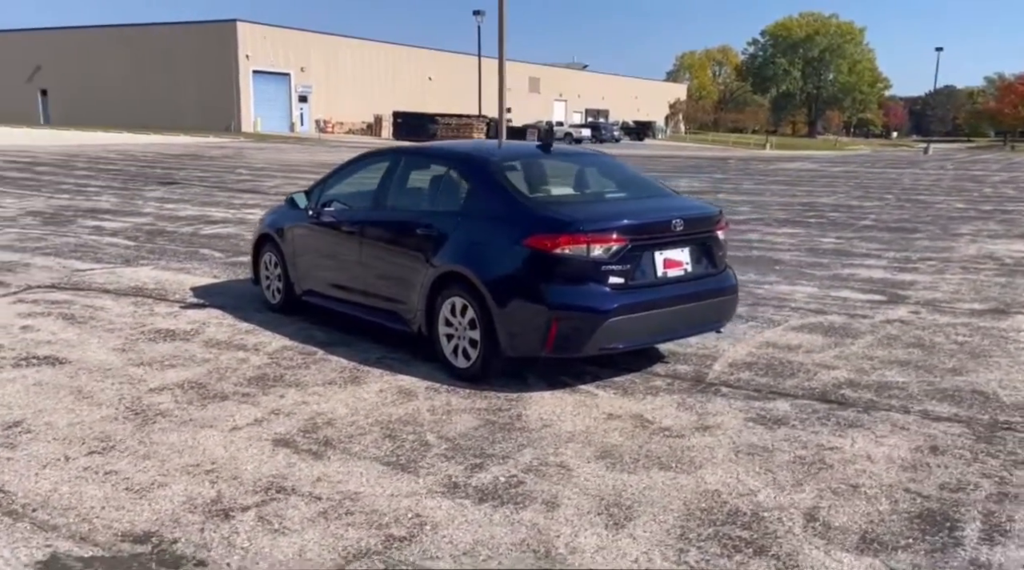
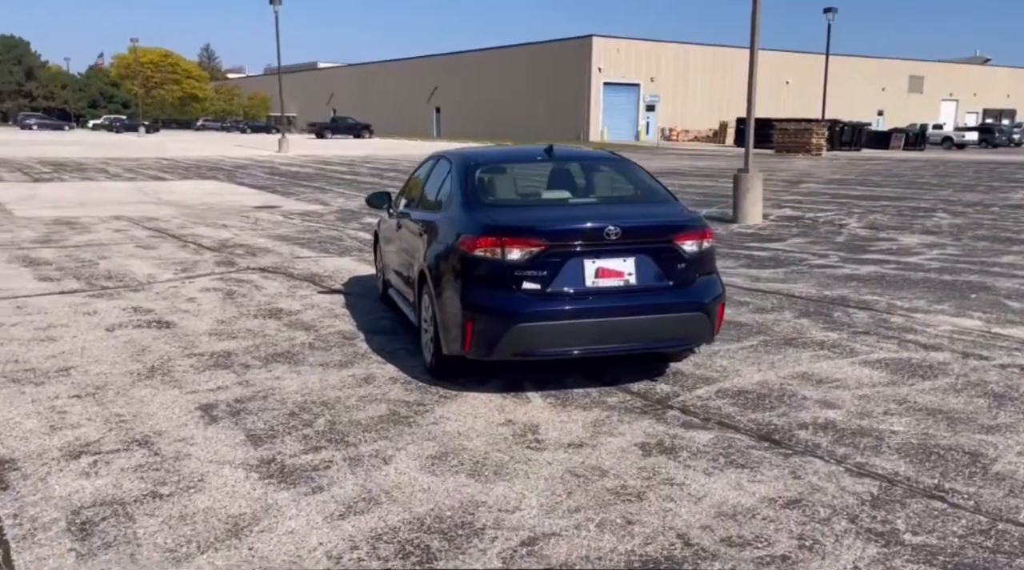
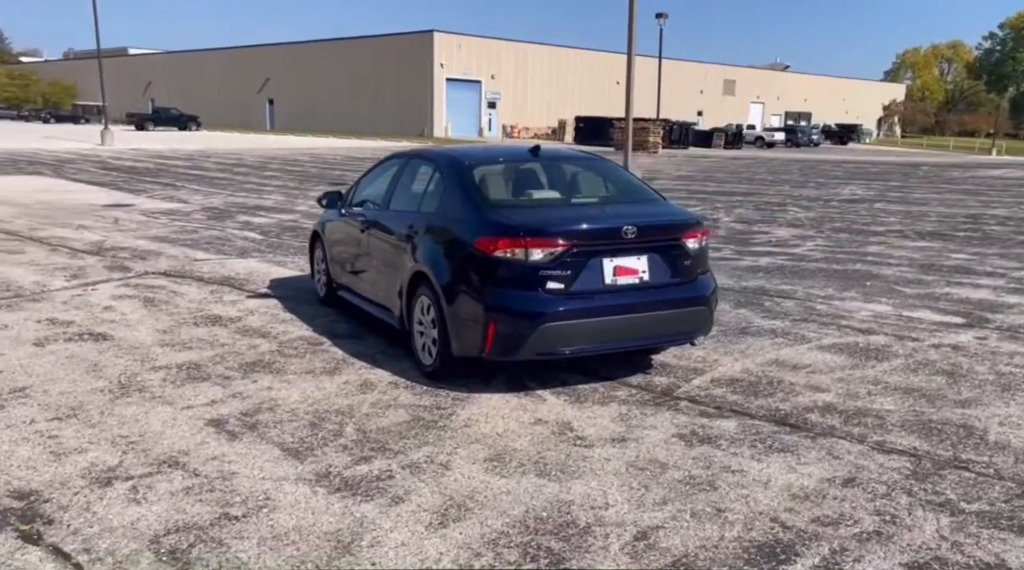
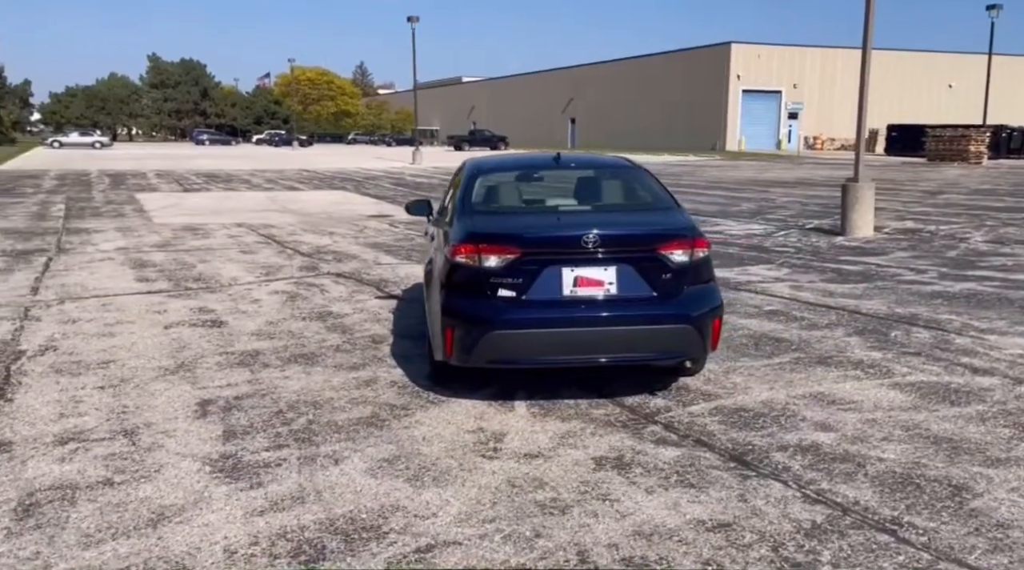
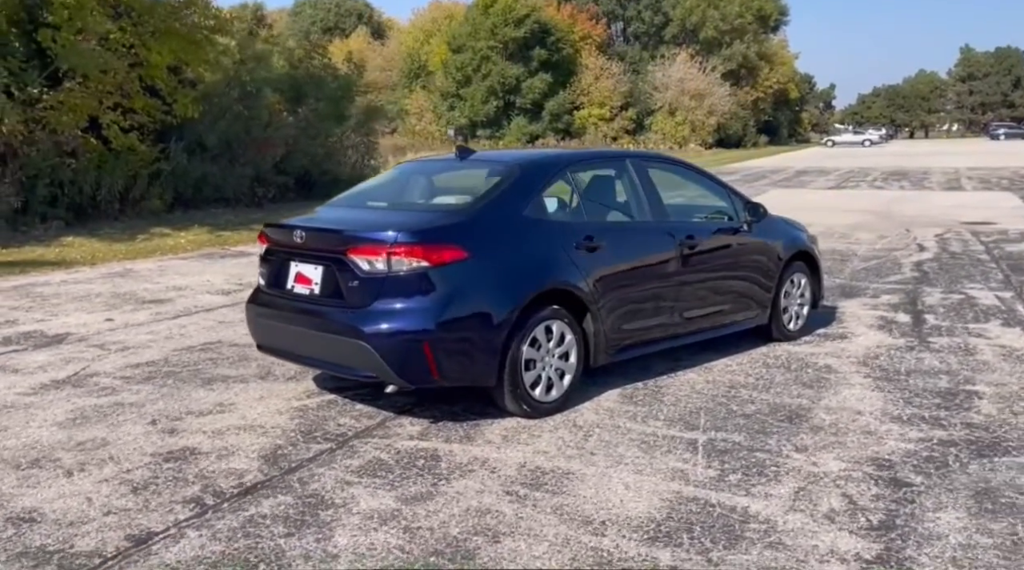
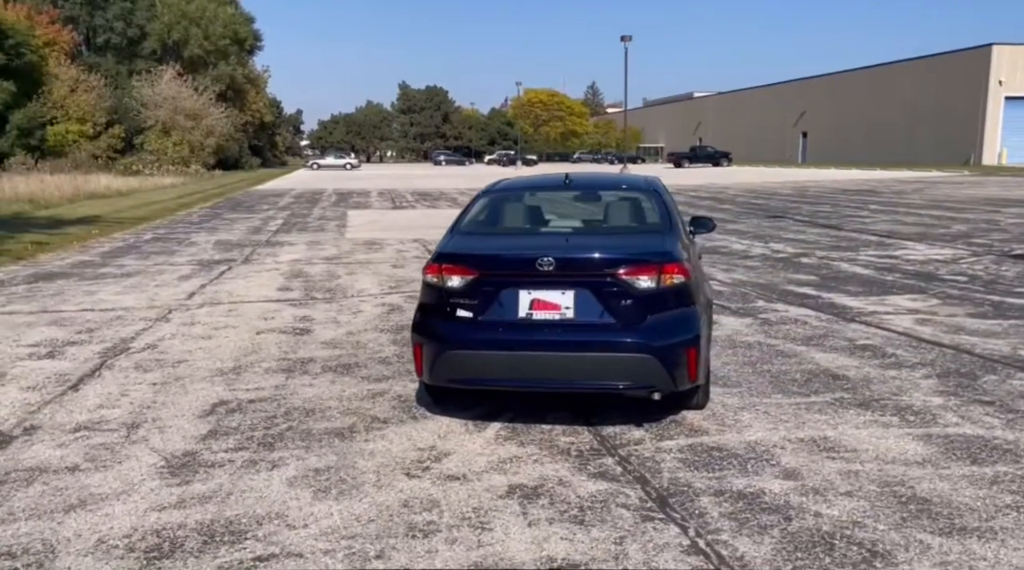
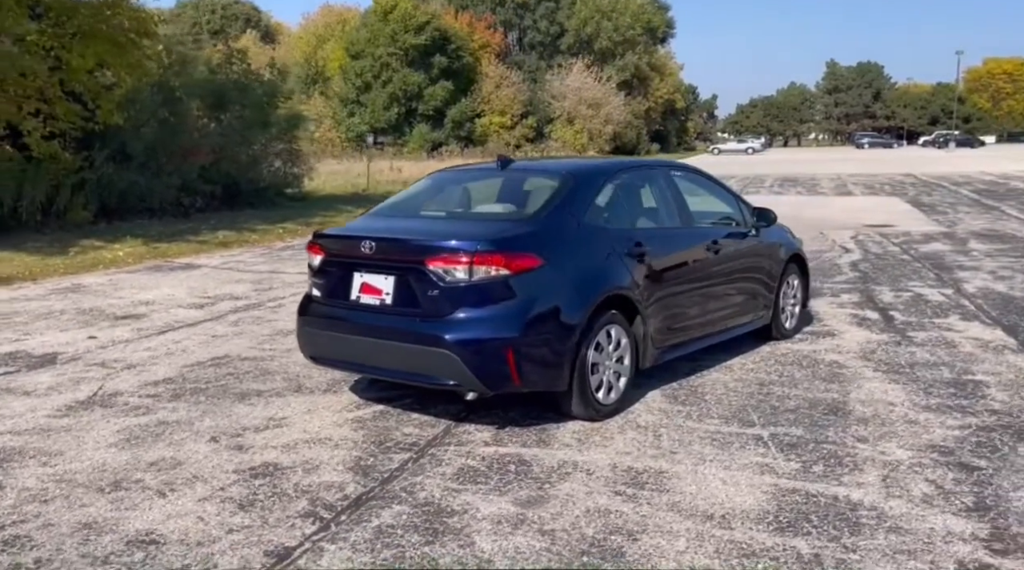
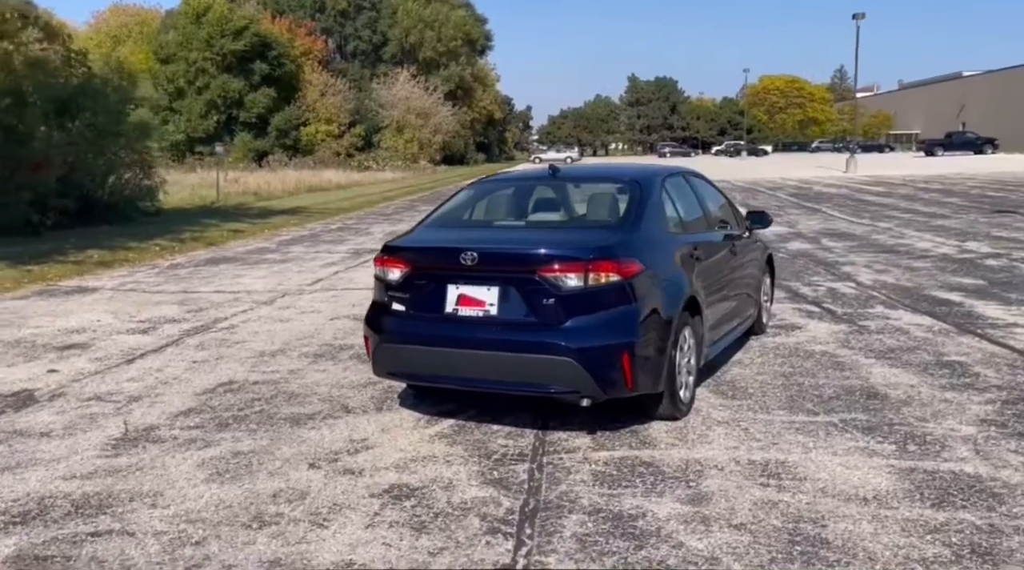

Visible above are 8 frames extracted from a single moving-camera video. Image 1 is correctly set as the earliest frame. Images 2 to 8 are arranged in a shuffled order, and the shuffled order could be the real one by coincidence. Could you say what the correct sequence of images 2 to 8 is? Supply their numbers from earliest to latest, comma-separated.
3, 2, 4, 6, 8, 7, 5
